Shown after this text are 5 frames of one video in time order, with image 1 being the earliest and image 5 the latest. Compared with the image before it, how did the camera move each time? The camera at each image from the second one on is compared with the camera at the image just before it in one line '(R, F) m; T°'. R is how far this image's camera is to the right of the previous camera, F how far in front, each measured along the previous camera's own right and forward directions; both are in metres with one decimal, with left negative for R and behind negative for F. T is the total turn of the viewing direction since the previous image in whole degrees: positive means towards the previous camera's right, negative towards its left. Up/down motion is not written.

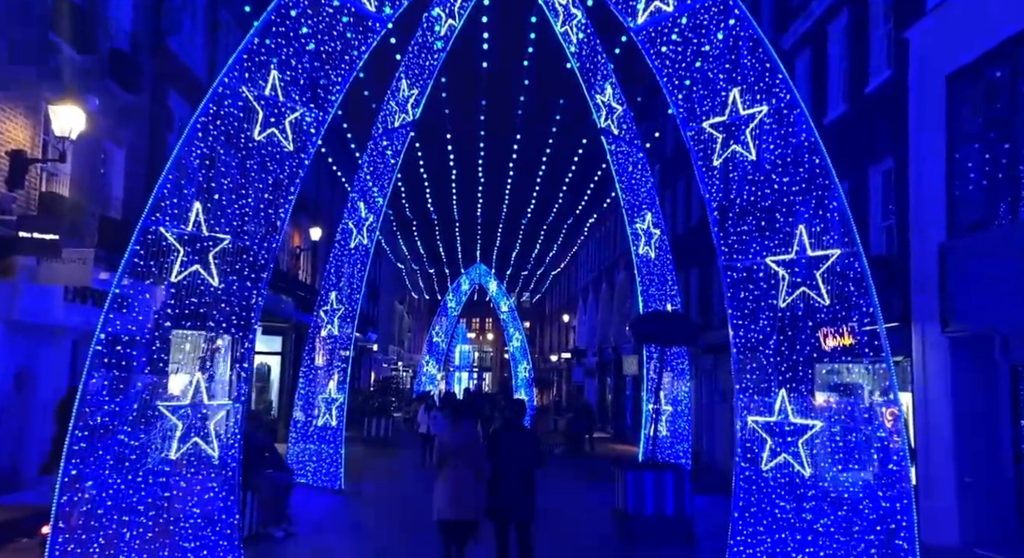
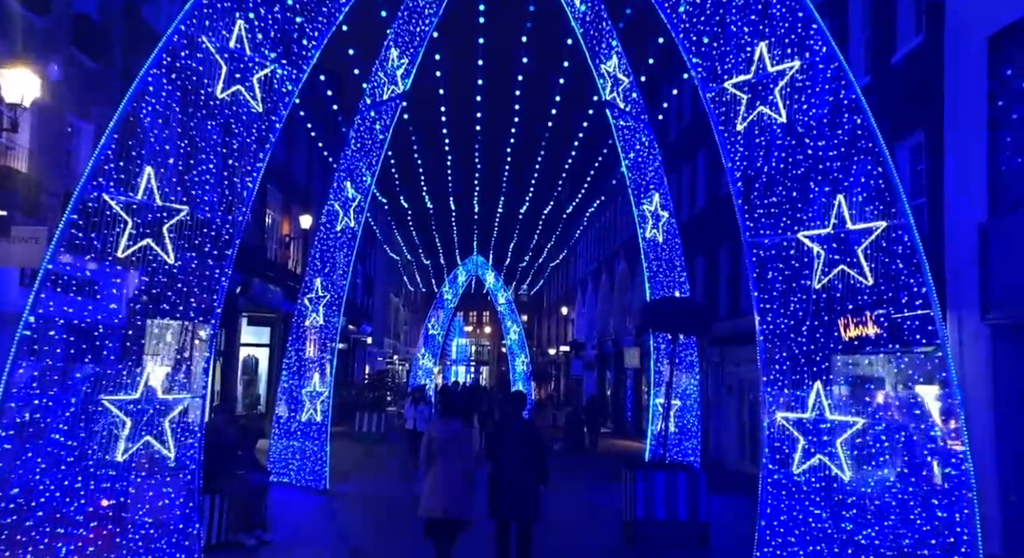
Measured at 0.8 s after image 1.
(0.0, +0.9) m; 0°
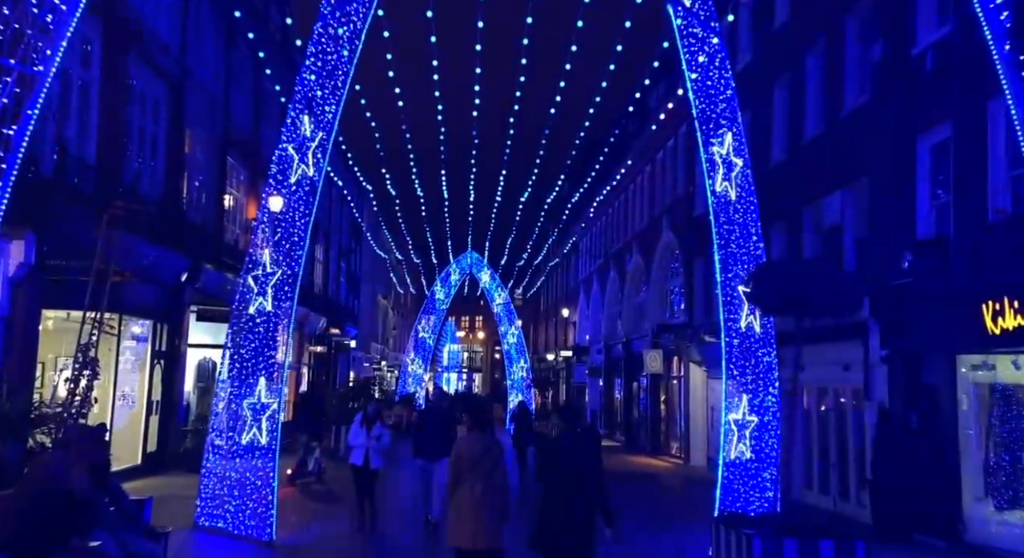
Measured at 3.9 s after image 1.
(-0.4, +3.6) m; +1°
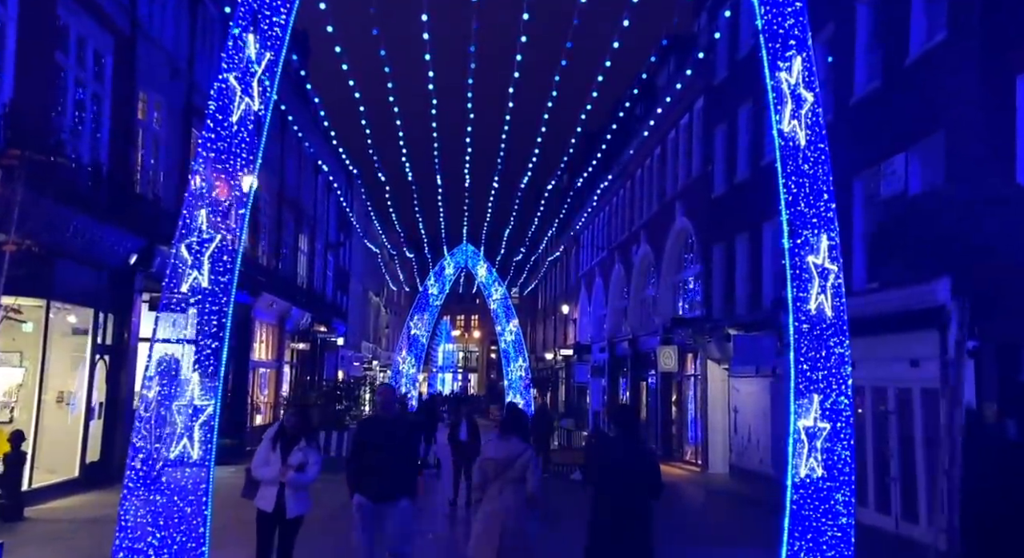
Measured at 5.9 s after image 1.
(-0.1, +2.2) m; 0°
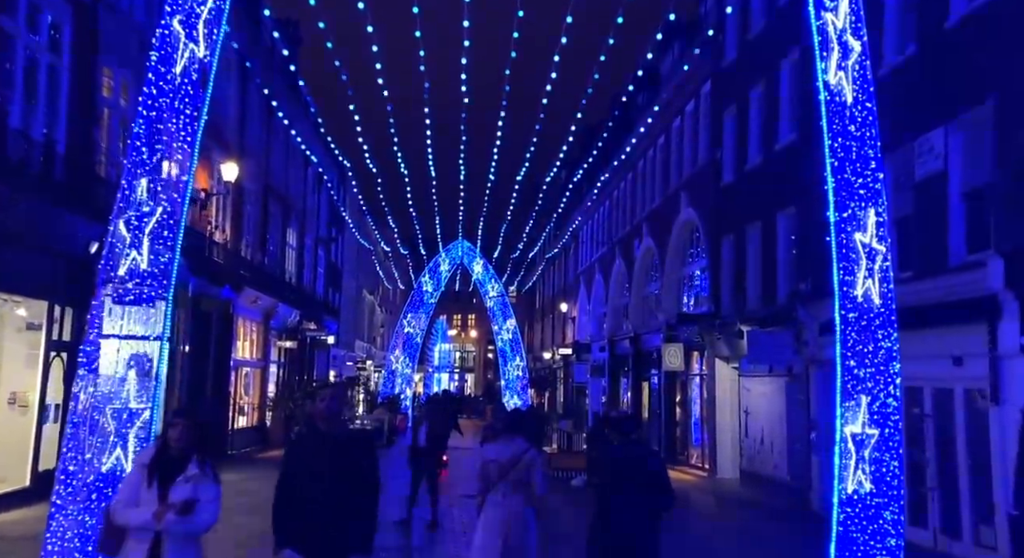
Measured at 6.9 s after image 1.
(0.0, +1.2) m; 0°
